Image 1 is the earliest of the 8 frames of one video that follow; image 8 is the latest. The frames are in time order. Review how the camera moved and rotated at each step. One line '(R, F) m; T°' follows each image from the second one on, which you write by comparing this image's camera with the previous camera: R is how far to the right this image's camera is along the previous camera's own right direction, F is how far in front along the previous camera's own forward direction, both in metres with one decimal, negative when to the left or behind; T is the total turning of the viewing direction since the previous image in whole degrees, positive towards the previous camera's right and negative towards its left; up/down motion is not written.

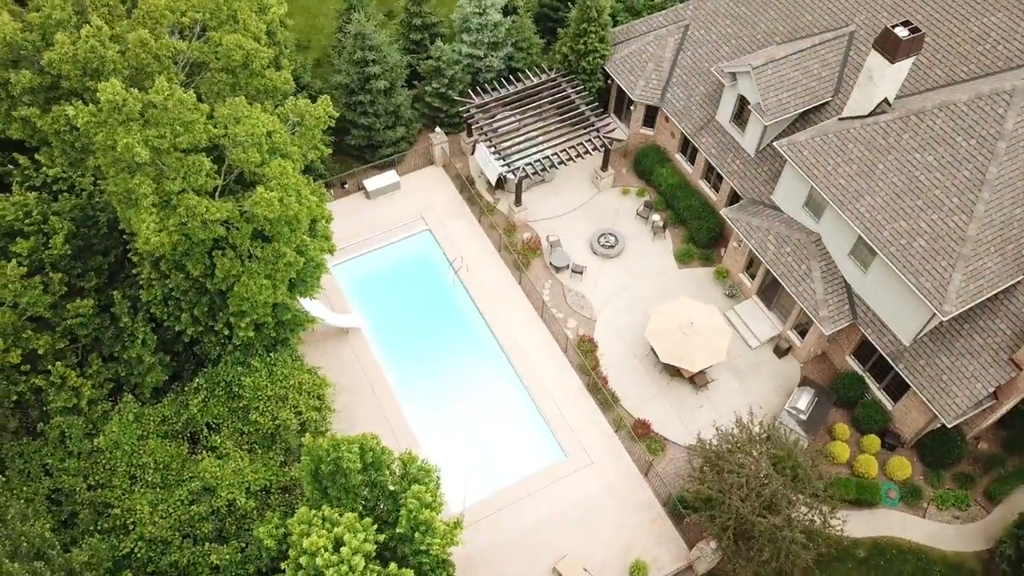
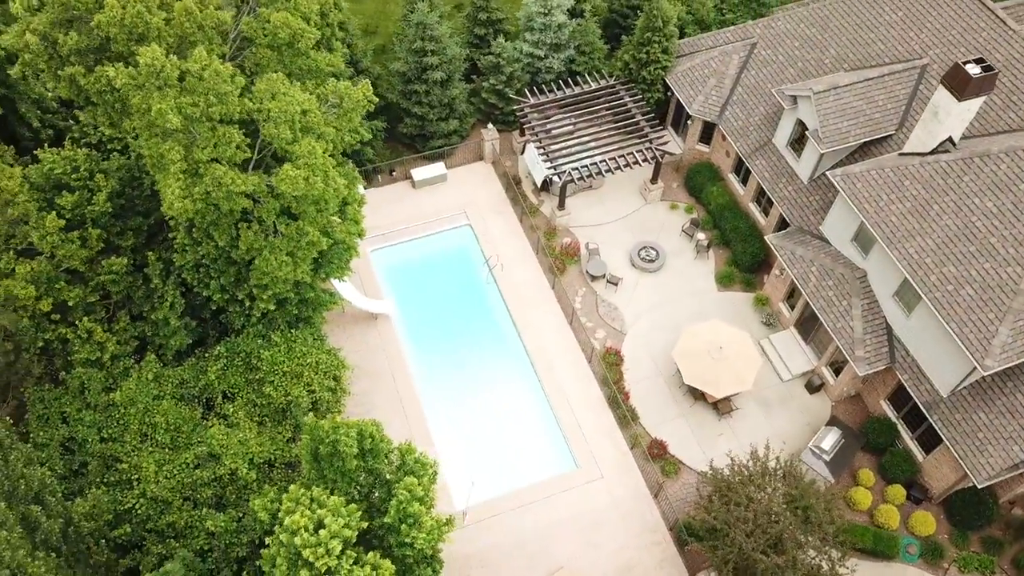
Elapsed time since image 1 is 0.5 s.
(+1.0, +0.3) m; -4°
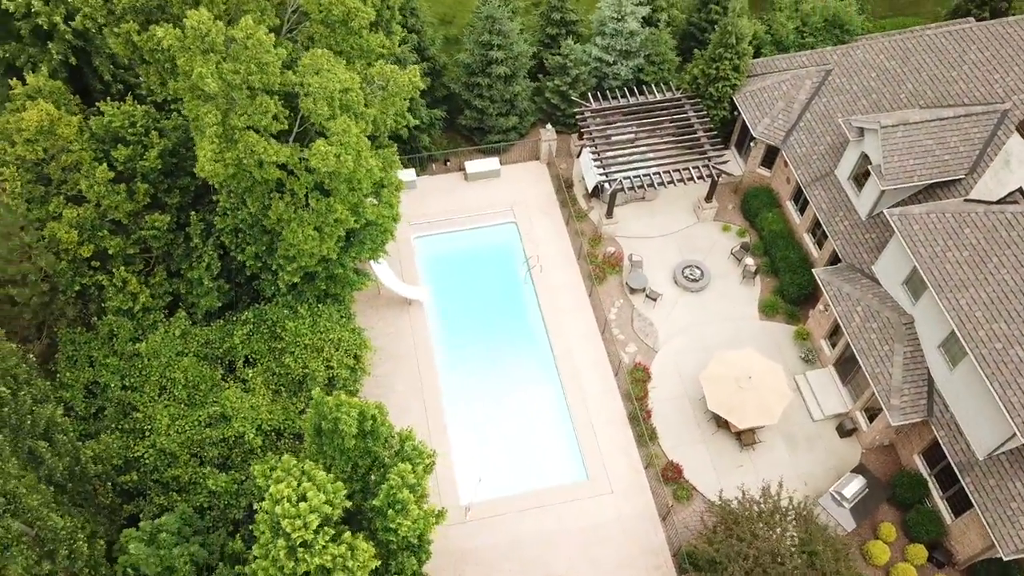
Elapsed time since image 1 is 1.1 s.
(+1.2, +0.3) m; -5°
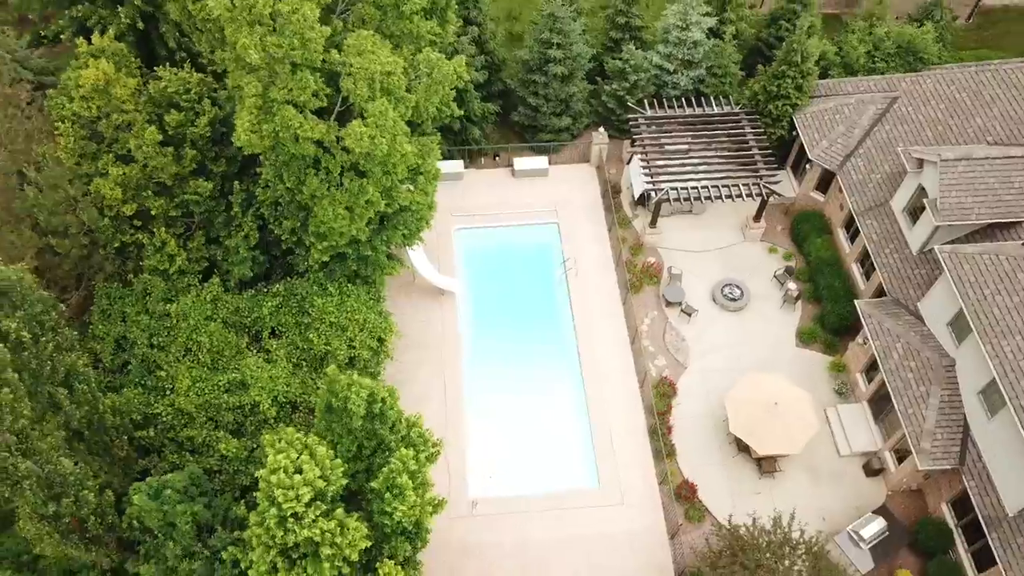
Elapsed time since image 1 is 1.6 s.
(+0.9, +0.2) m; -4°
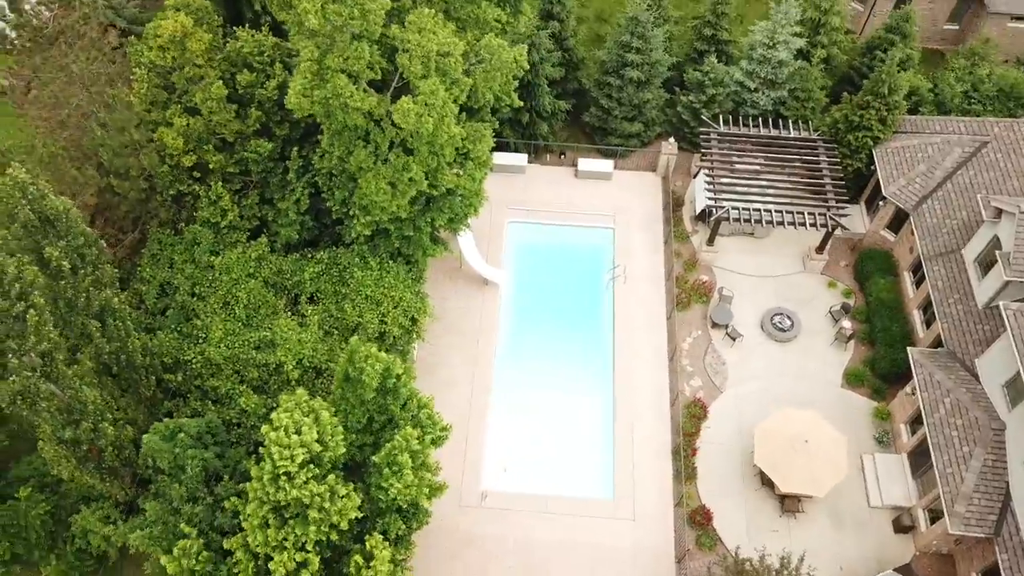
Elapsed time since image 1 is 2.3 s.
(+1.2, +0.3) m; -5°
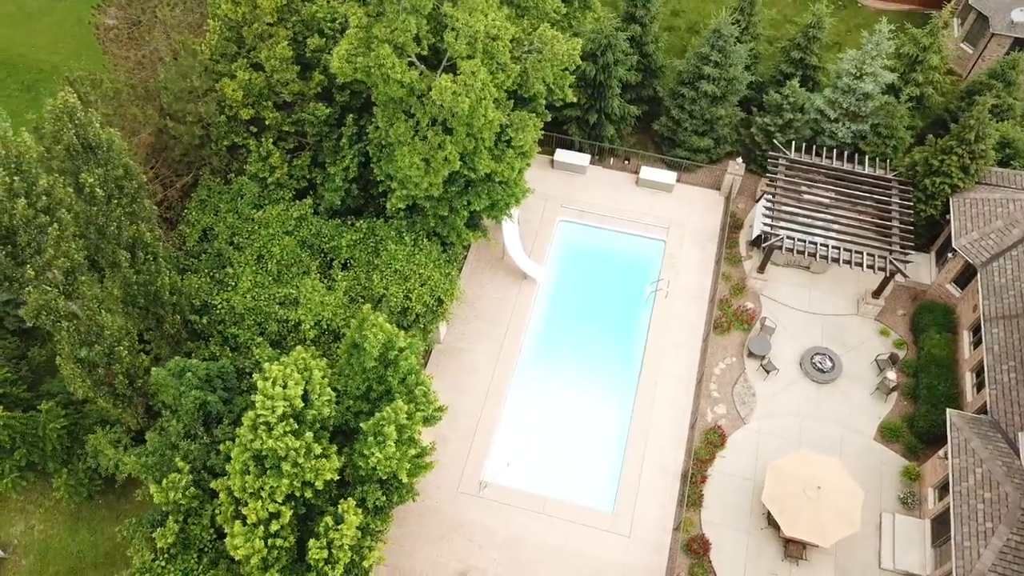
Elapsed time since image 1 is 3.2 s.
(+1.8, +0.3) m; -6°
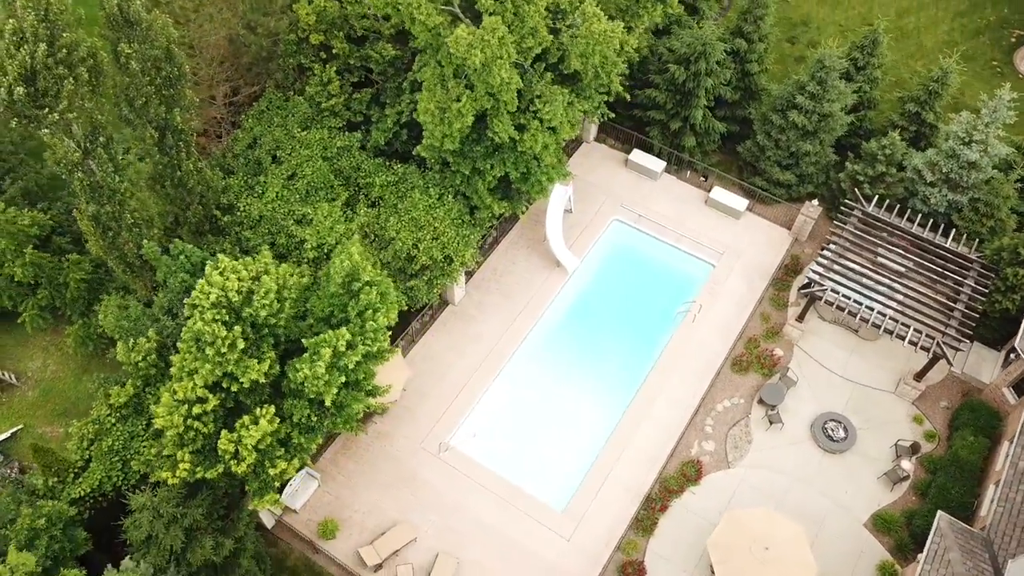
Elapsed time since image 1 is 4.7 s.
(+4.4, +0.6) m; -10°
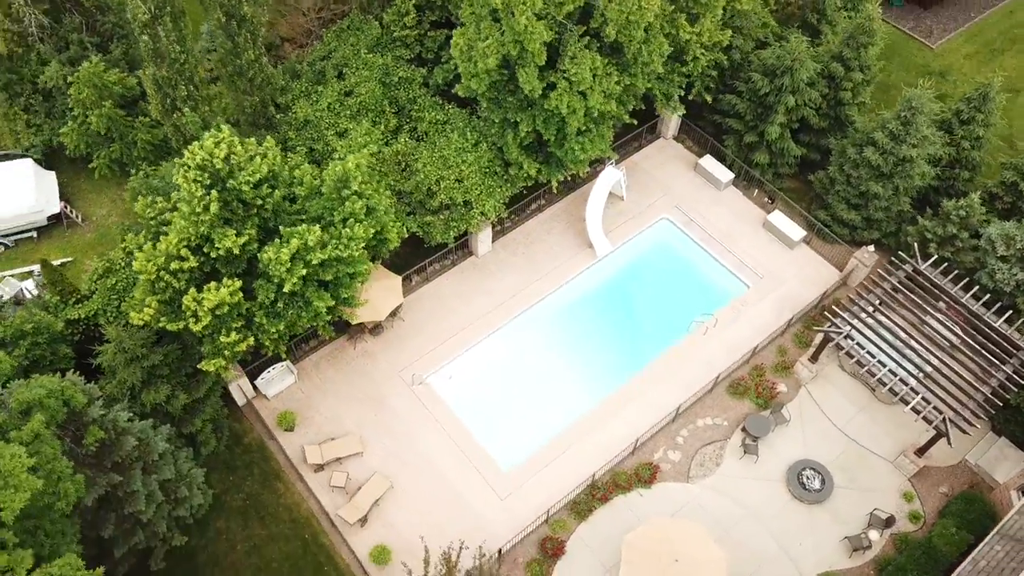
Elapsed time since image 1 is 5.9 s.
(+4.6, +0.2) m; -10°
